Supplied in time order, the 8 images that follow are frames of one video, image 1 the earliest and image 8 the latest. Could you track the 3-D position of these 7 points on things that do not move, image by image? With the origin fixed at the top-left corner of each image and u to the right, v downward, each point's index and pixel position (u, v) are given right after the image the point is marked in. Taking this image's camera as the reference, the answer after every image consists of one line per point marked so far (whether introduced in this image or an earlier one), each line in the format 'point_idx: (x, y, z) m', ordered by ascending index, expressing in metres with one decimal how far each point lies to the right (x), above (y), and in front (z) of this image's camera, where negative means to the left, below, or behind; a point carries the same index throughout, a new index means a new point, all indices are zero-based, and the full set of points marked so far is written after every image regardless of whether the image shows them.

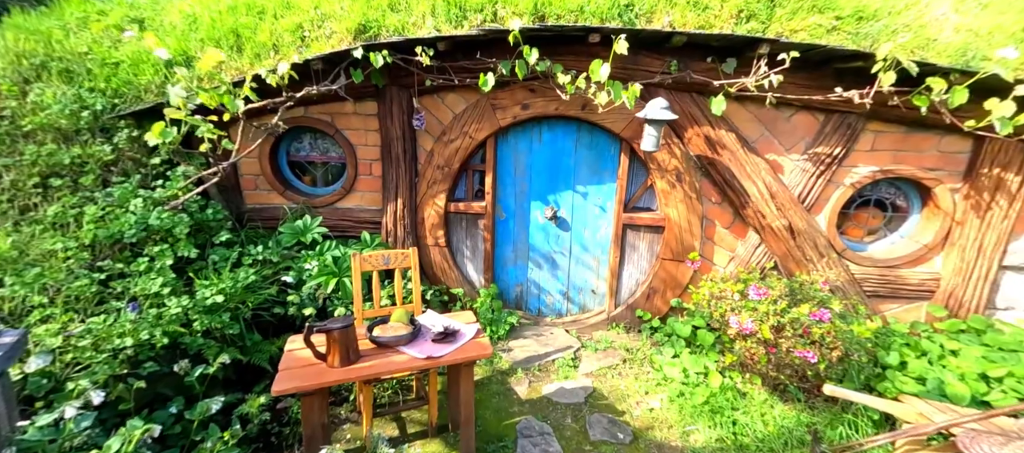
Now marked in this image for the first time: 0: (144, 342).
0: (-1.8, -0.6, +1.9) m
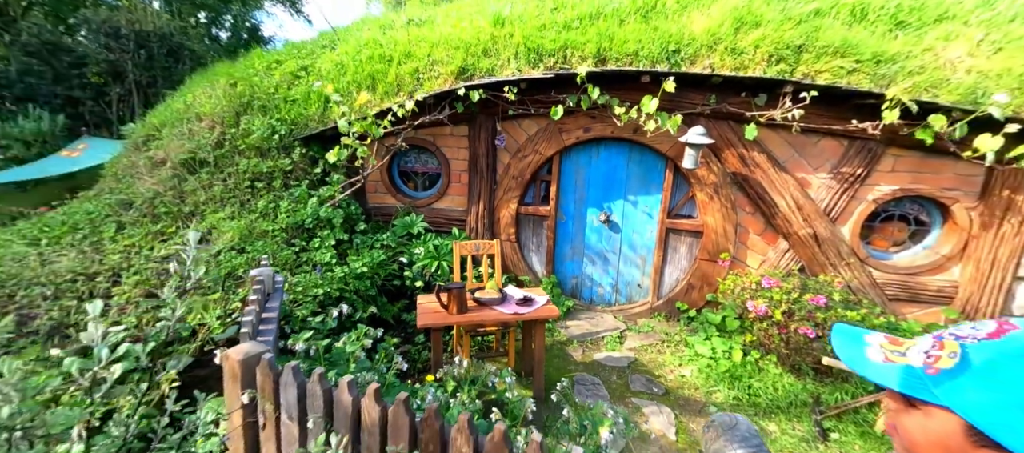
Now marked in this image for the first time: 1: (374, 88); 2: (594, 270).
0: (-1.3, -0.5, +2.9) m
1: (-1.4, +1.4, +3.9) m
2: (+0.9, -0.5, +4.2) m
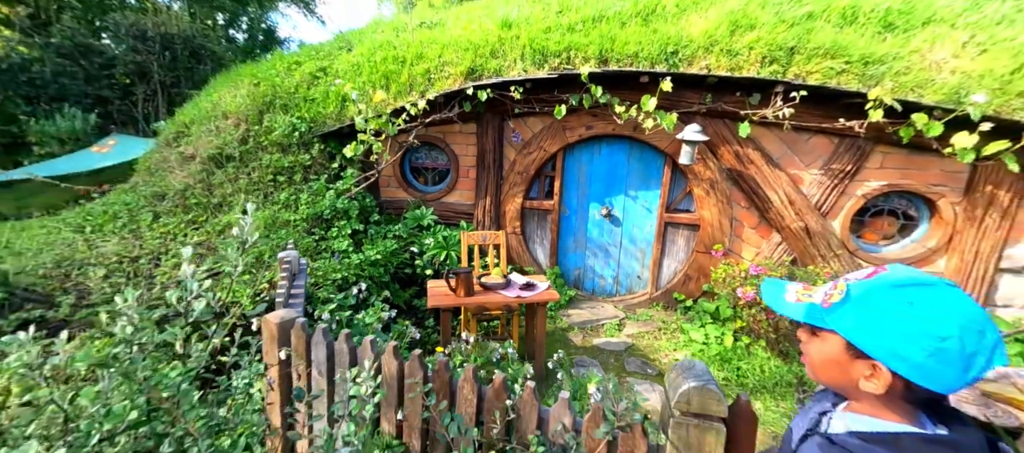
0: (-1.3, -0.4, +3.1) m
1: (-1.3, +1.5, +4.1) m
2: (+0.9, -0.4, +4.4) m
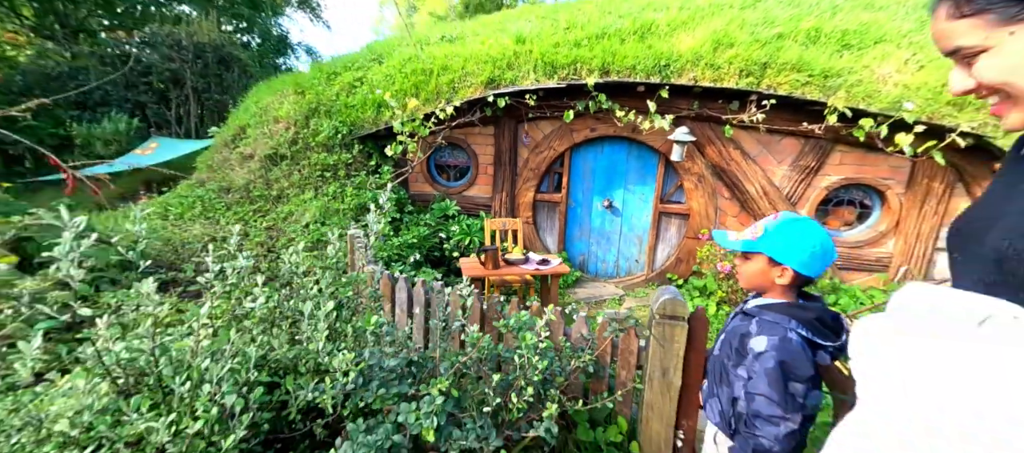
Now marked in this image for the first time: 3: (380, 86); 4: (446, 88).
0: (-1.2, -0.3, +3.7) m
1: (-1.1, +1.6, +4.8) m
2: (+1.1, -0.3, +5.0) m
3: (-1.6, +1.7, +4.9) m
4: (-0.8, +1.6, +4.7) m
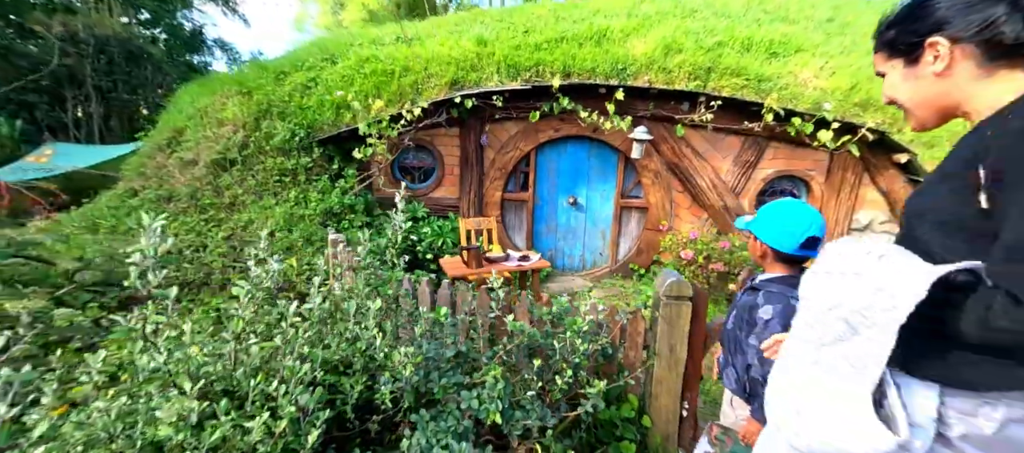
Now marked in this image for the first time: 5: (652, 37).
0: (-1.3, -0.3, +3.6) m
1: (-1.5, +1.5, +4.6) m
2: (+0.7, -0.2, +5.2) m
3: (-2.1, +1.7, +4.7) m
4: (-1.2, +1.6, +4.6) m
5: (+1.7, +2.3, +4.8) m
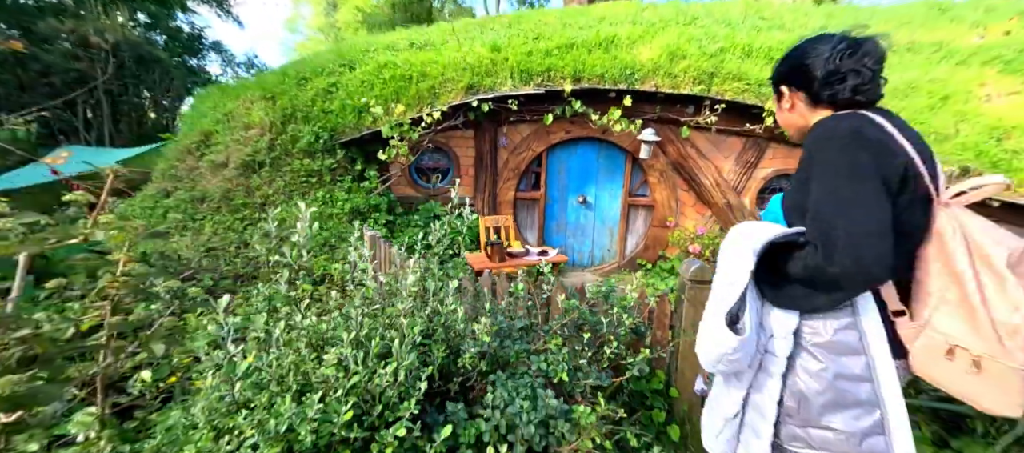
0: (-1.1, -0.3, +3.8) m
1: (-1.4, +1.6, +4.8) m
2: (+0.9, -0.2, +5.5) m
3: (-1.9, +1.7, +4.9) m
4: (-1.0, +1.6, +4.9) m
5: (+1.9, +2.3, +5.1) m
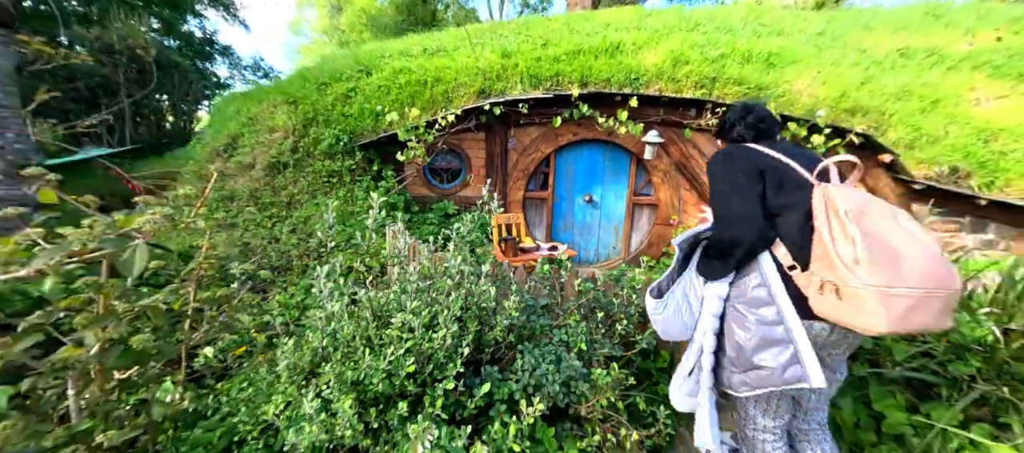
0: (-1.0, -0.2, +4.1) m
1: (-1.2, +1.6, +5.1) m
2: (+1.0, -0.2, +5.7) m
3: (-1.8, +1.7, +5.2) m
4: (-0.9, +1.7, +5.1) m
5: (+2.0, +2.4, +5.3) m
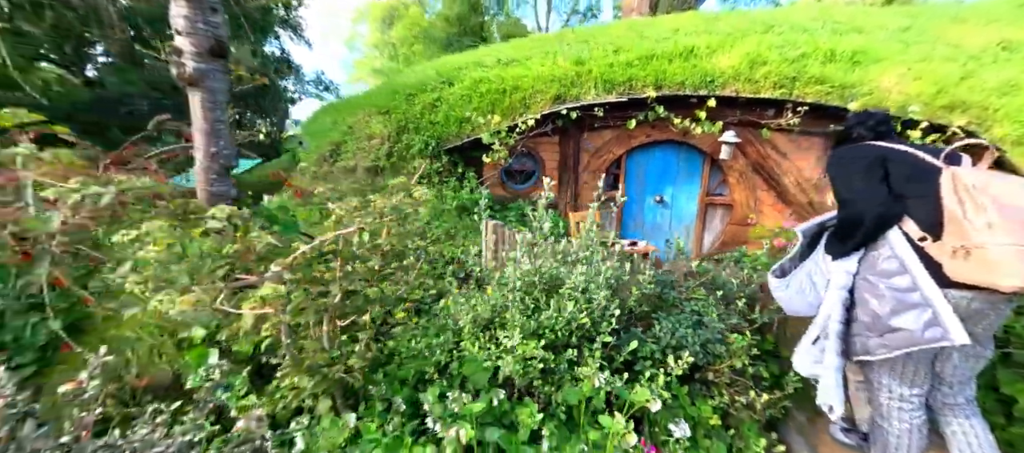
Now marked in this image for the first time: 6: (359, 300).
0: (-0.1, -0.2, +4.4) m
1: (-0.2, +1.6, +5.5) m
2: (+2.1, -0.2, +5.8) m
3: (-0.7, +1.7, +5.6) m
4: (+0.1, +1.7, +5.4) m
5: (+3.0, +2.4, +5.3) m
6: (-0.7, -0.3, +1.7) m
